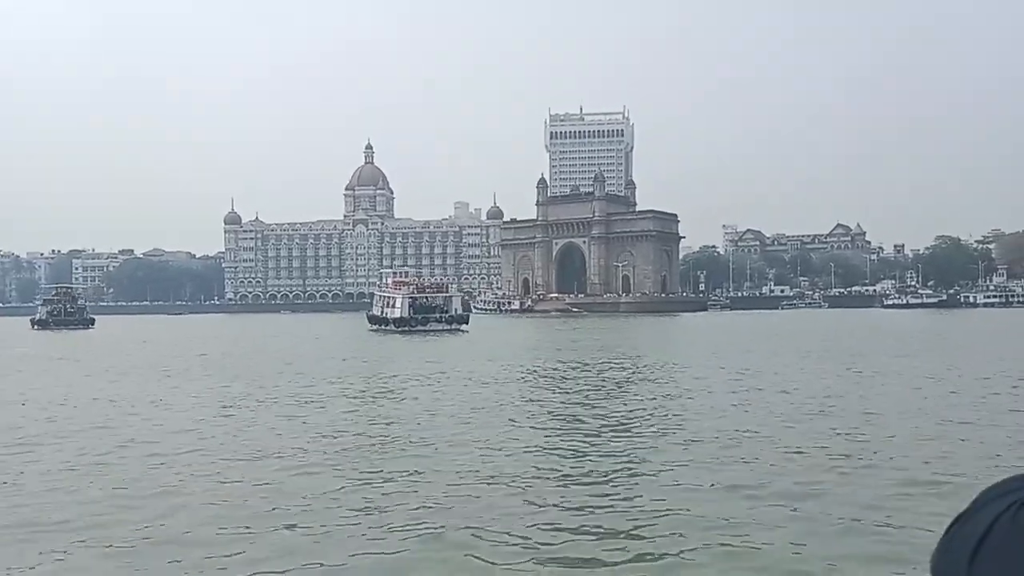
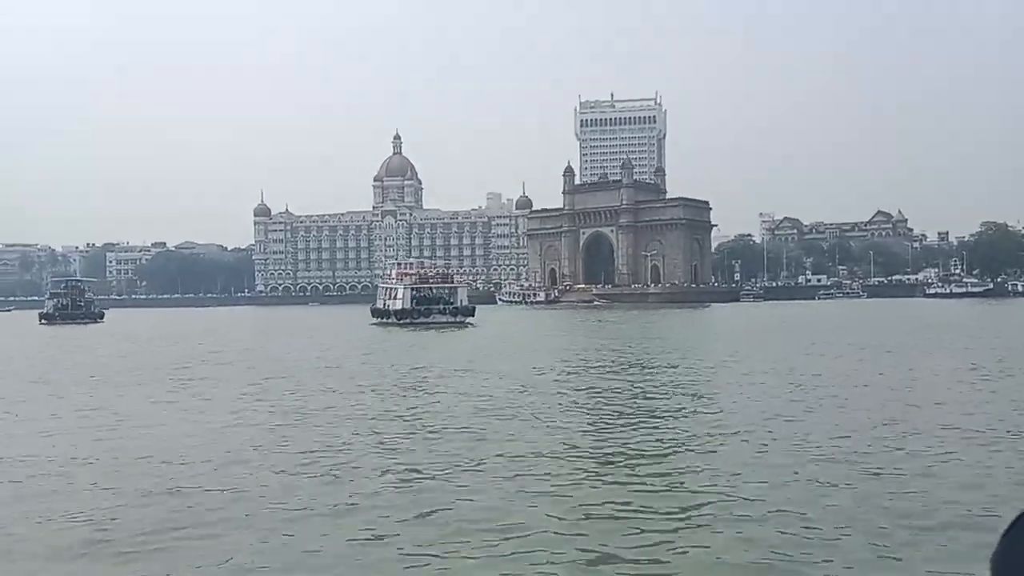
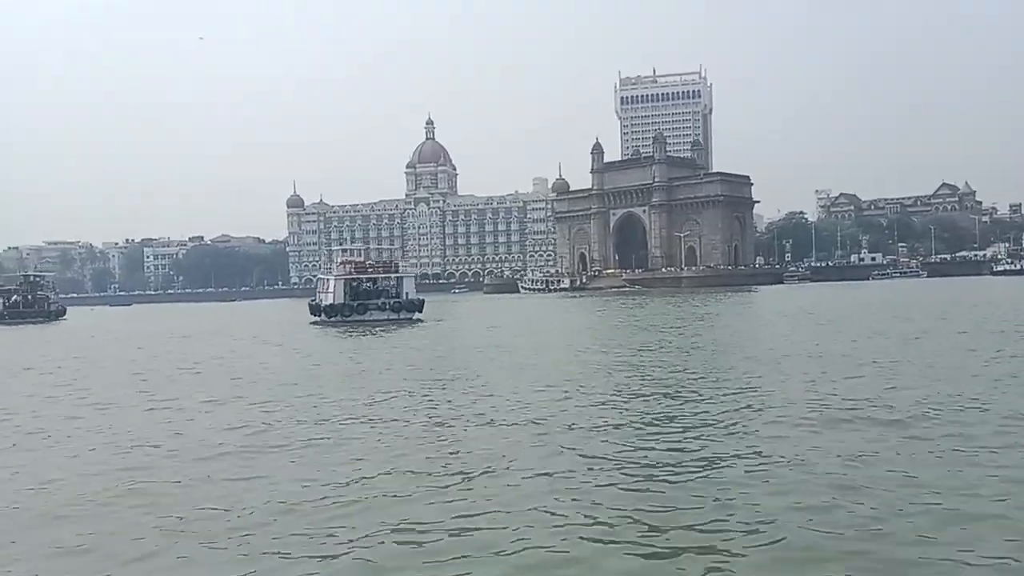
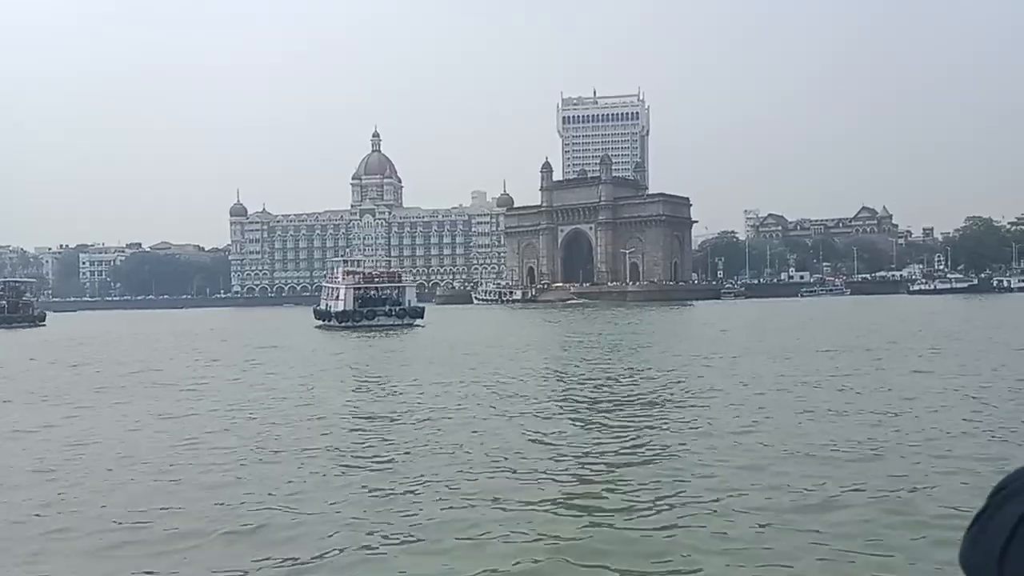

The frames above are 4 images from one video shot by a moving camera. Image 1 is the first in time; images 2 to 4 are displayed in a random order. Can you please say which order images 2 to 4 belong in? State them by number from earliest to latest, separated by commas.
2, 4, 3
